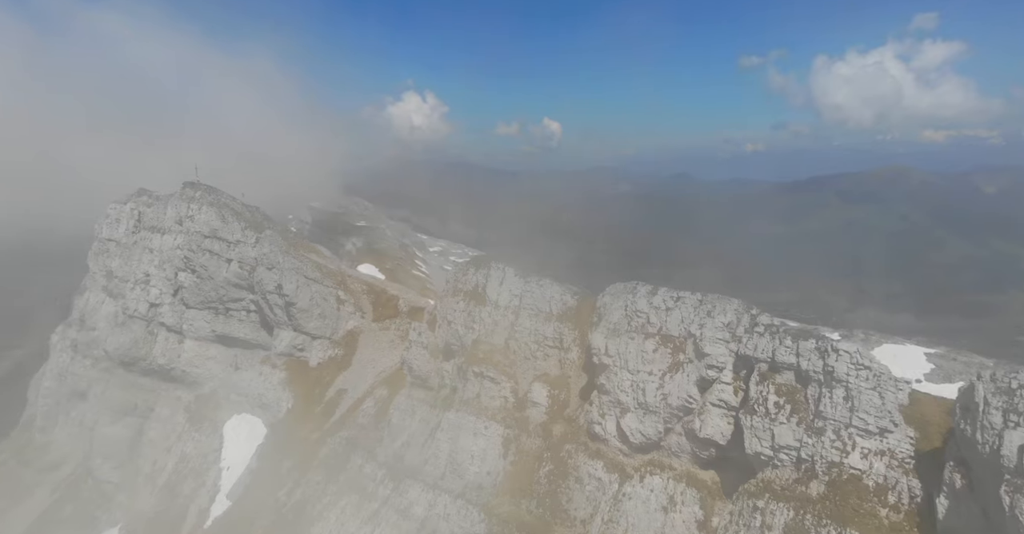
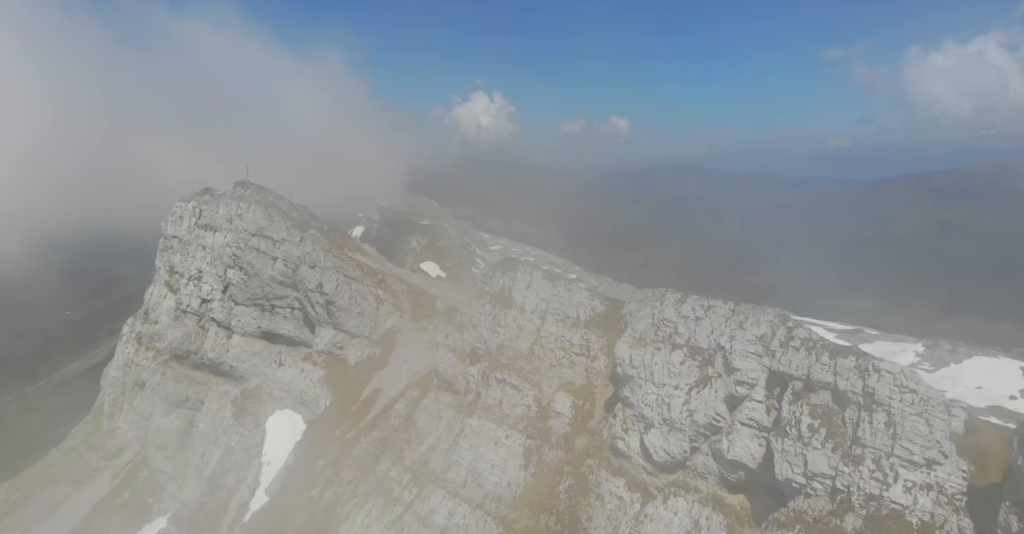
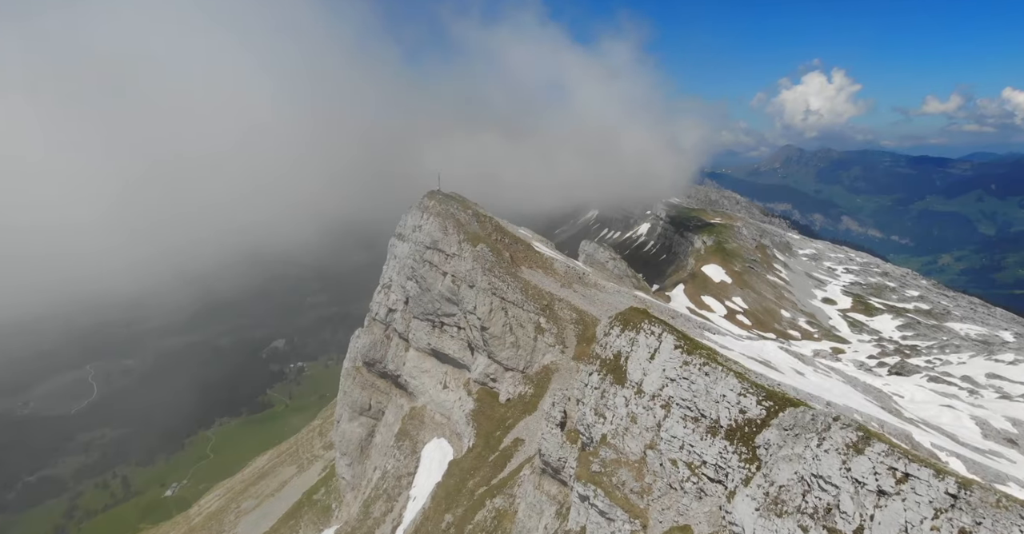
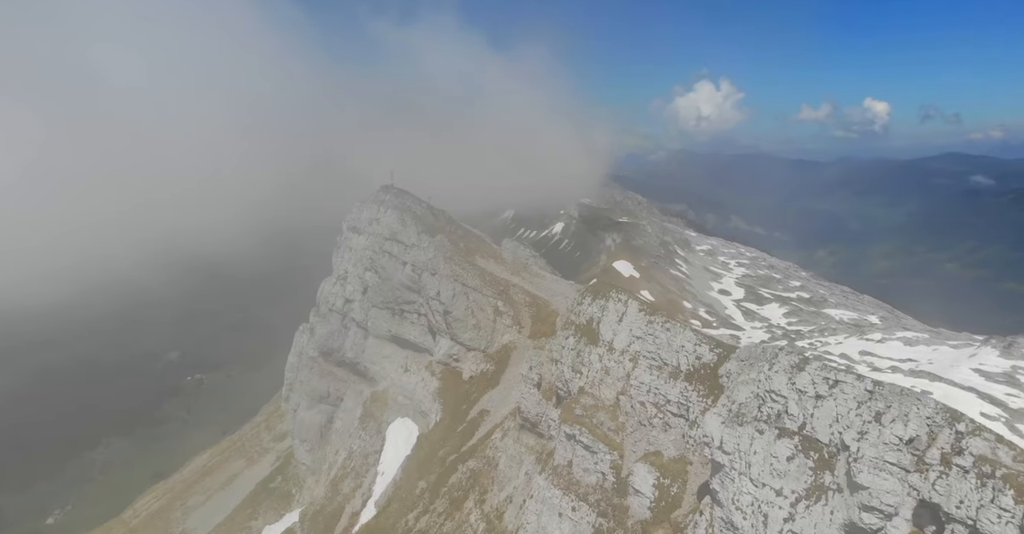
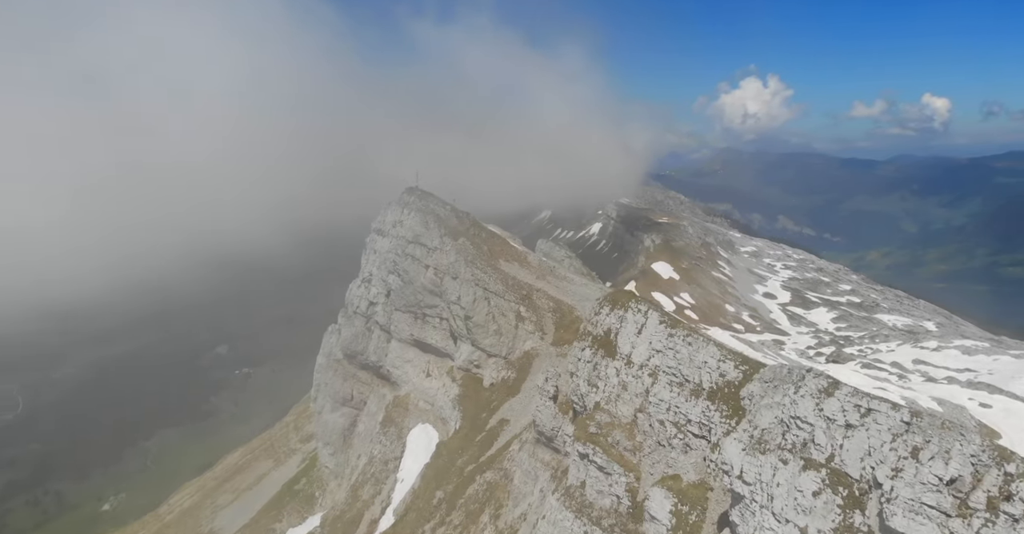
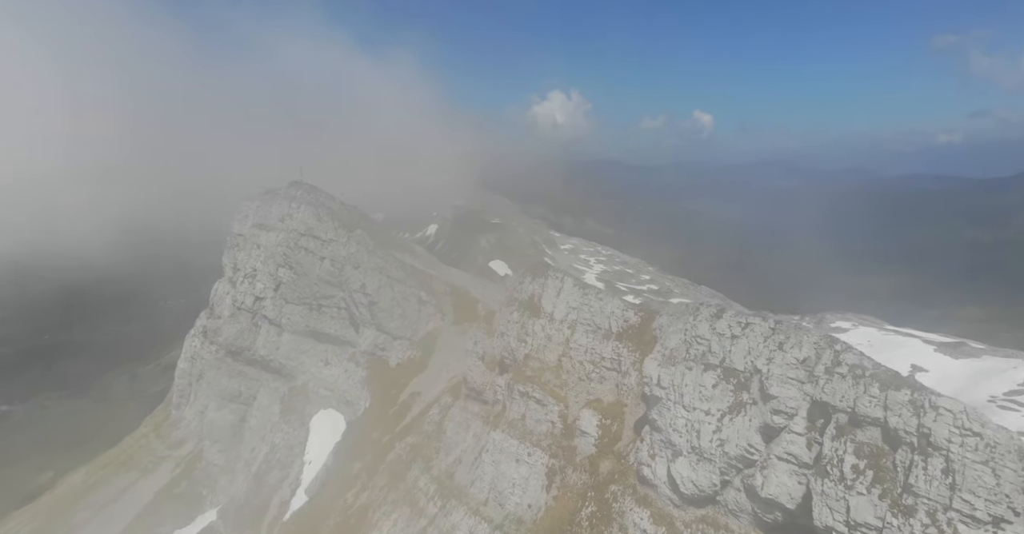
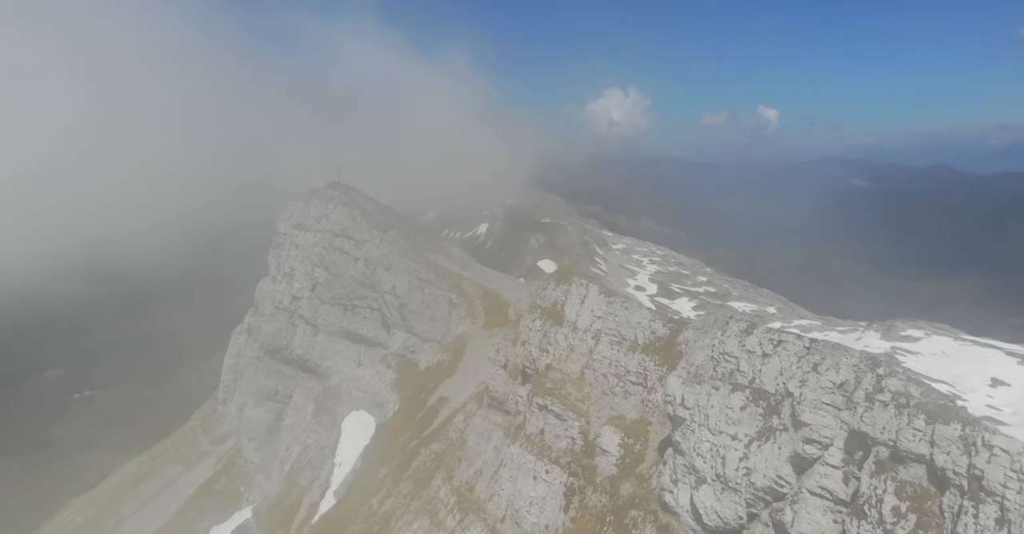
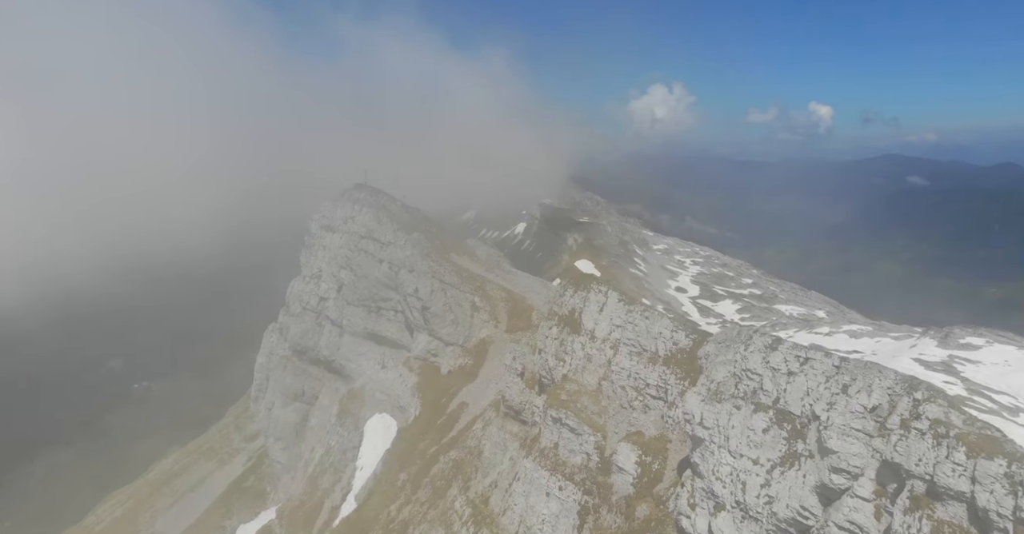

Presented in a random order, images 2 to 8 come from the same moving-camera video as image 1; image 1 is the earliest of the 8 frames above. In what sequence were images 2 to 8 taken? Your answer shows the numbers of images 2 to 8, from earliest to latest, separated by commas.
2, 6, 7, 8, 4, 5, 3
